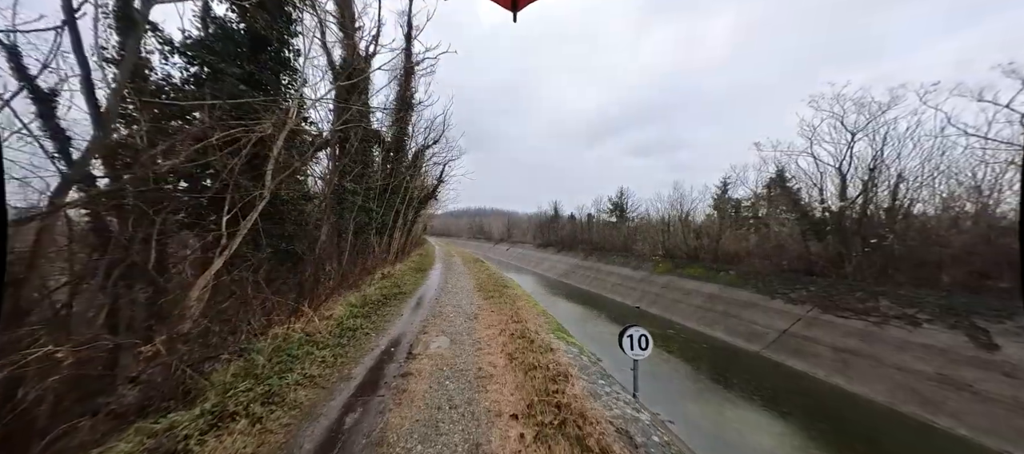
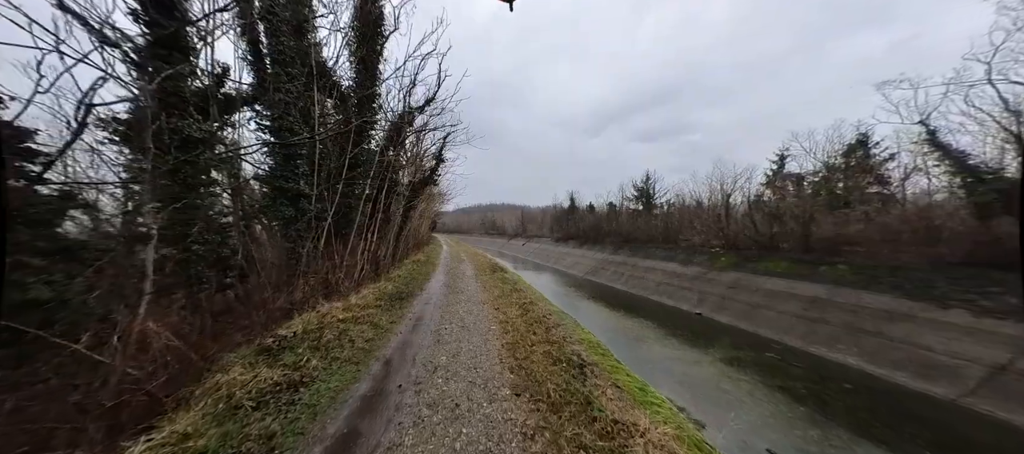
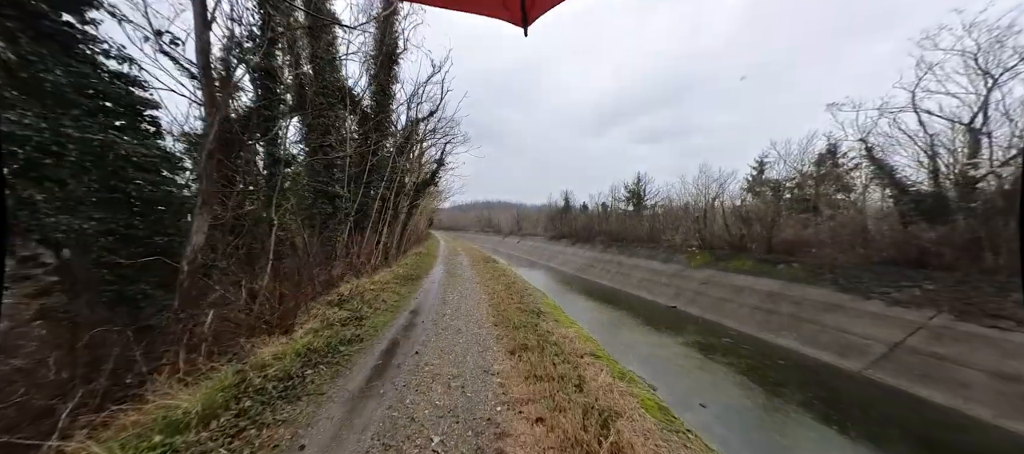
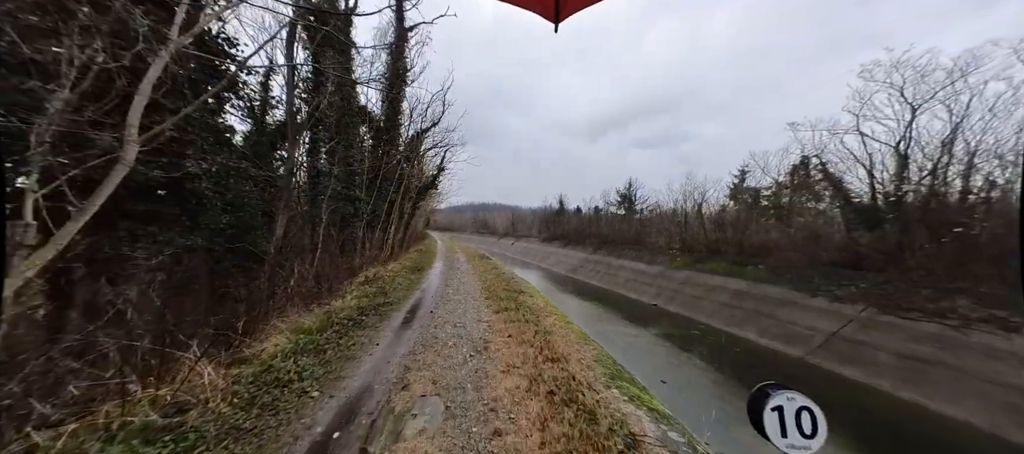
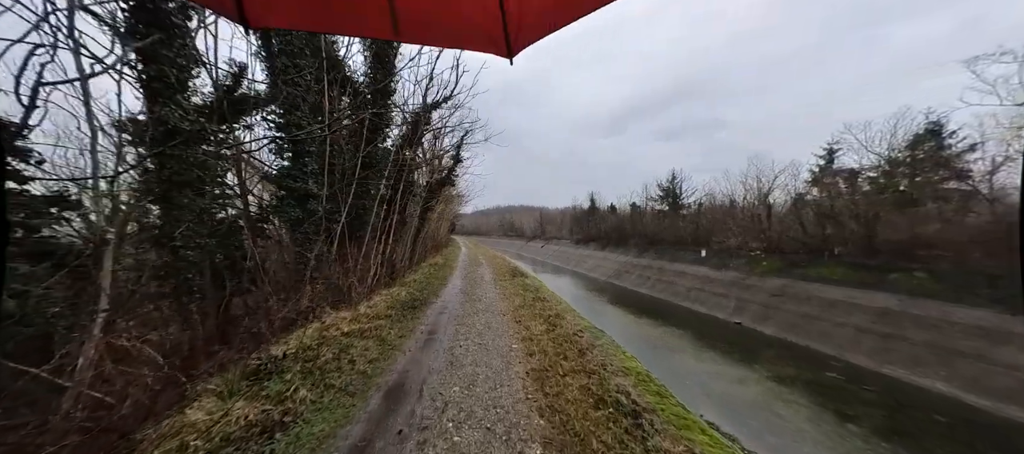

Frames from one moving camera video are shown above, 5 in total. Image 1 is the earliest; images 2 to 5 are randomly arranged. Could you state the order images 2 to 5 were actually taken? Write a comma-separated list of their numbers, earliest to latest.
4, 3, 2, 5
